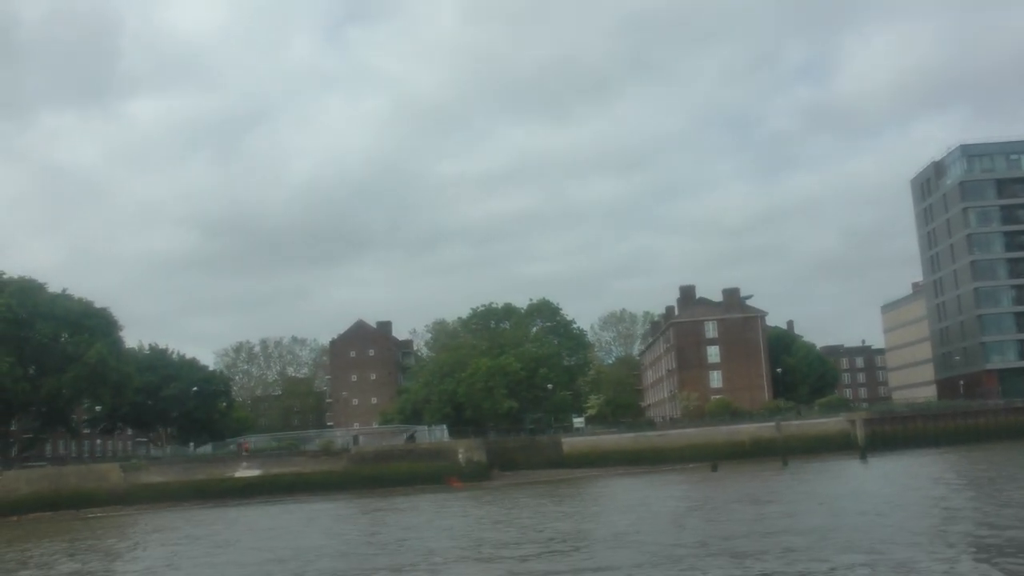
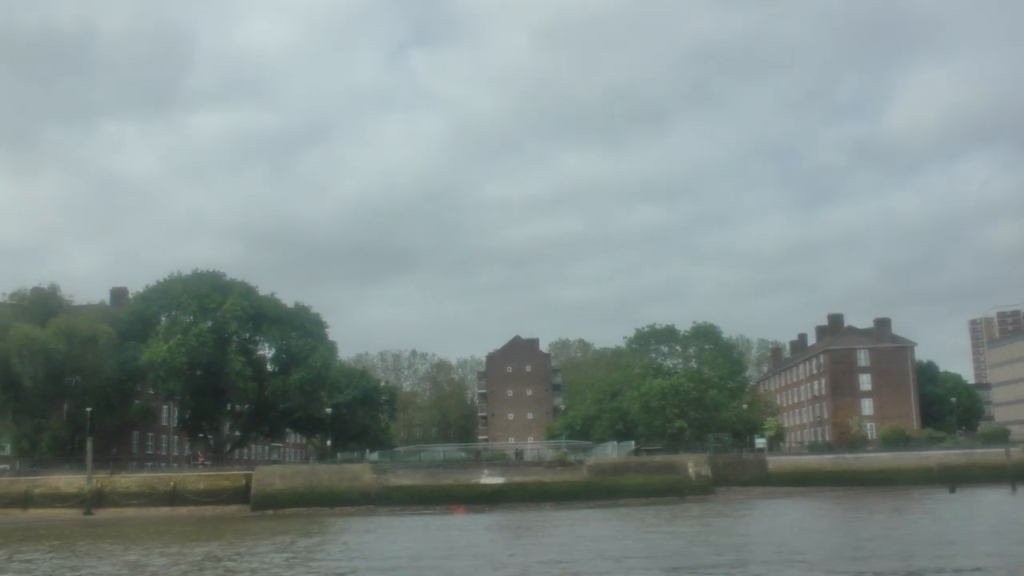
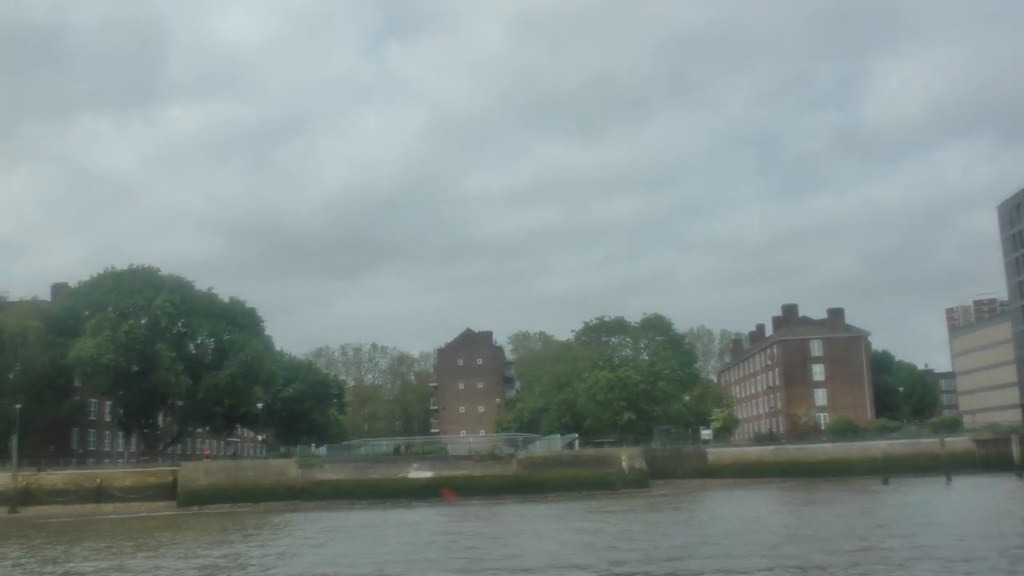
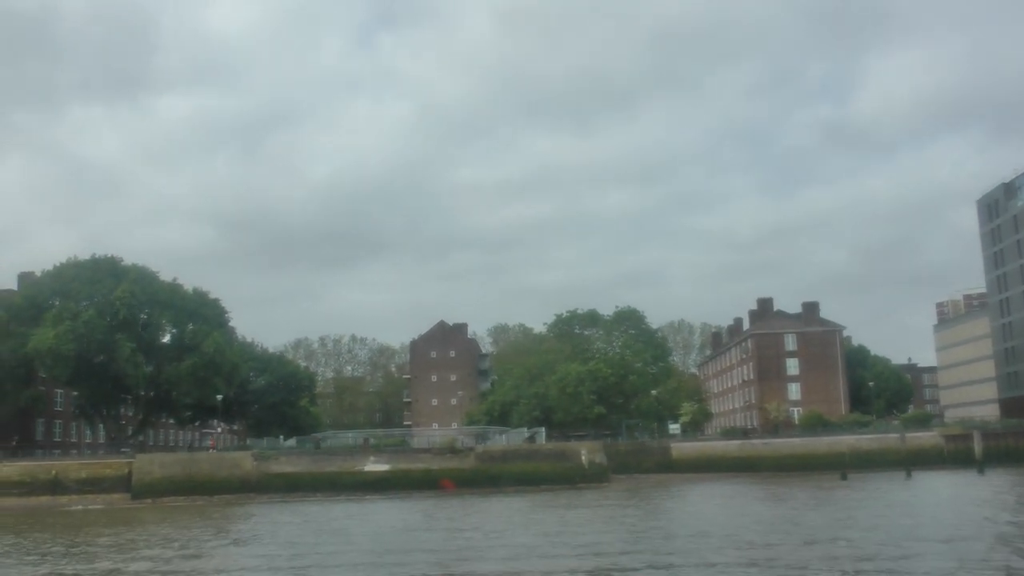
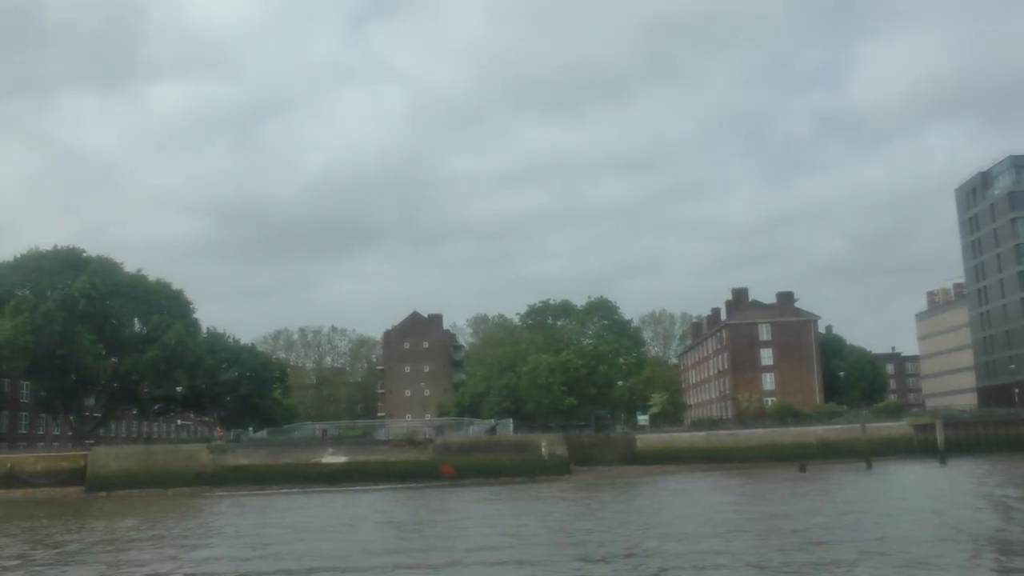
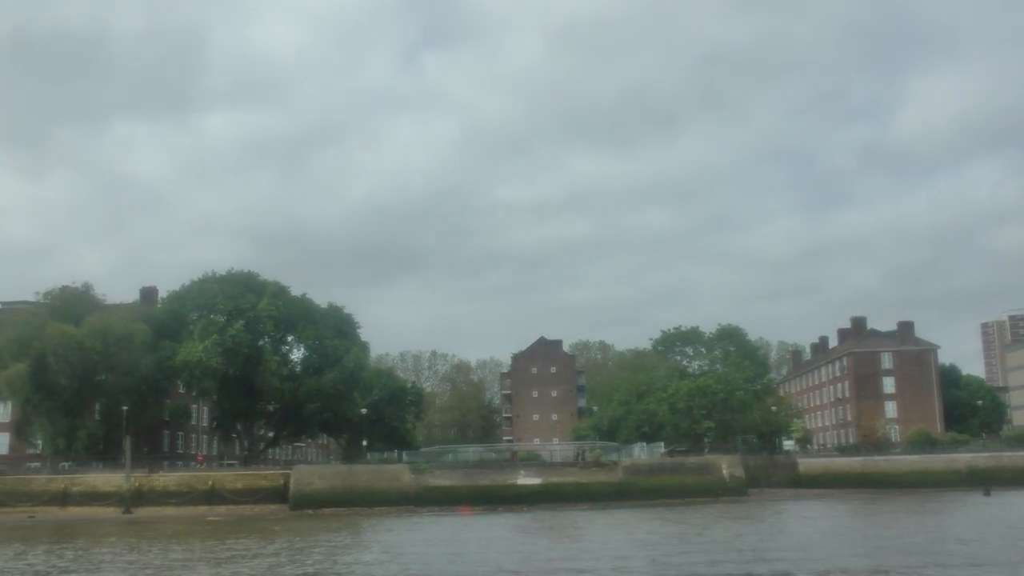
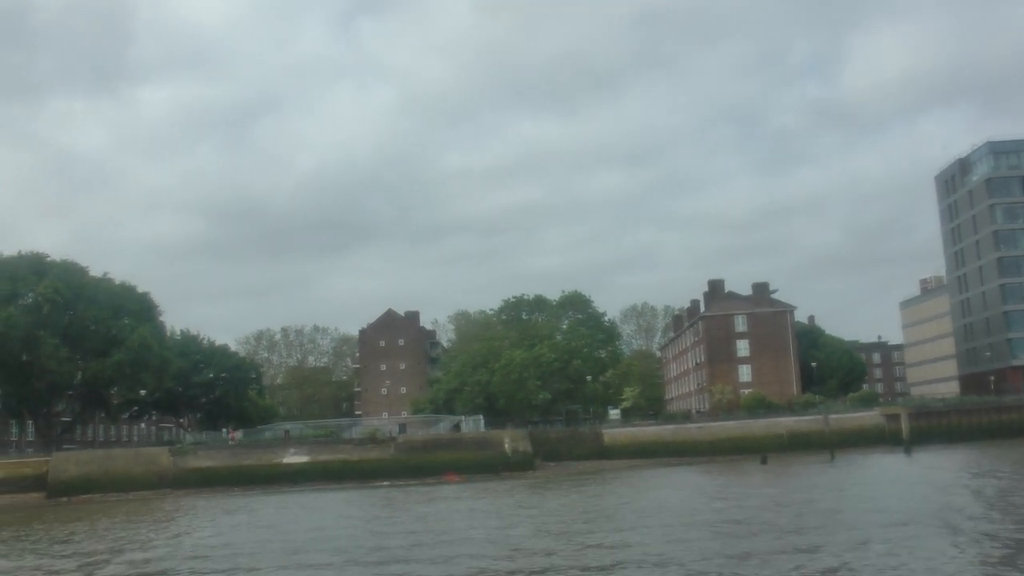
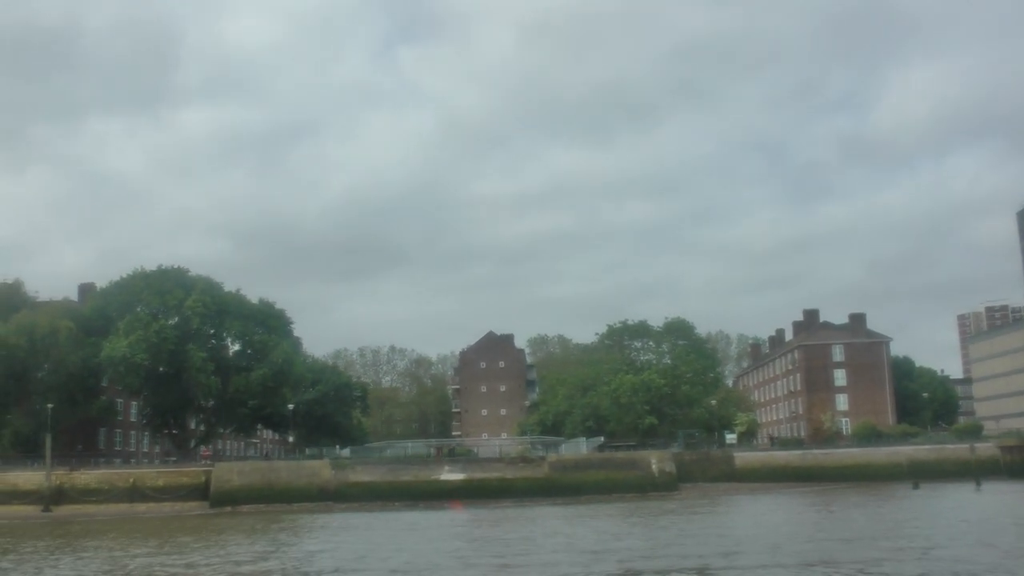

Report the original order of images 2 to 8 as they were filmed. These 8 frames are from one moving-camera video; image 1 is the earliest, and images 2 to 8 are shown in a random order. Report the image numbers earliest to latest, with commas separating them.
7, 5, 4, 3, 8, 2, 6
